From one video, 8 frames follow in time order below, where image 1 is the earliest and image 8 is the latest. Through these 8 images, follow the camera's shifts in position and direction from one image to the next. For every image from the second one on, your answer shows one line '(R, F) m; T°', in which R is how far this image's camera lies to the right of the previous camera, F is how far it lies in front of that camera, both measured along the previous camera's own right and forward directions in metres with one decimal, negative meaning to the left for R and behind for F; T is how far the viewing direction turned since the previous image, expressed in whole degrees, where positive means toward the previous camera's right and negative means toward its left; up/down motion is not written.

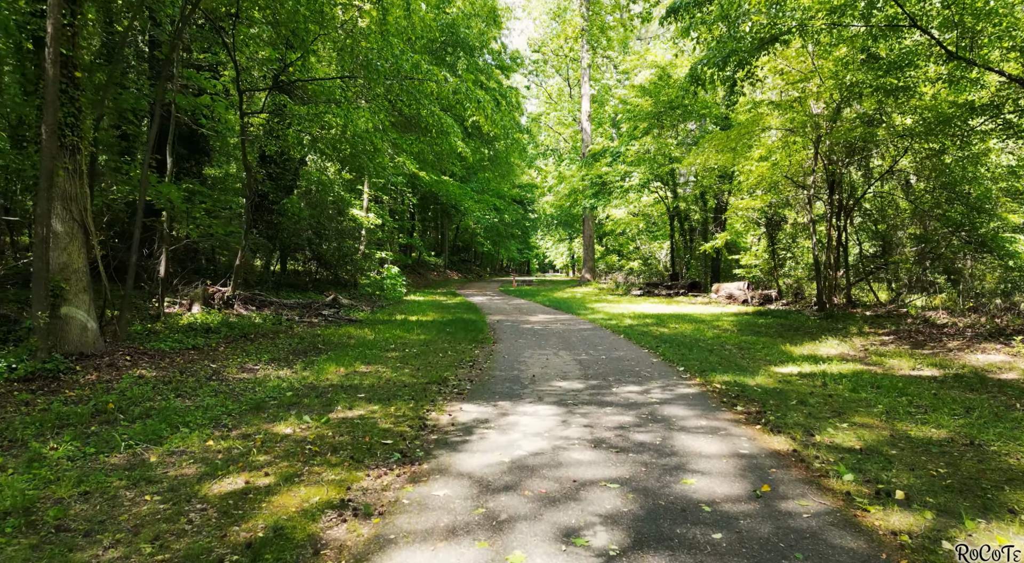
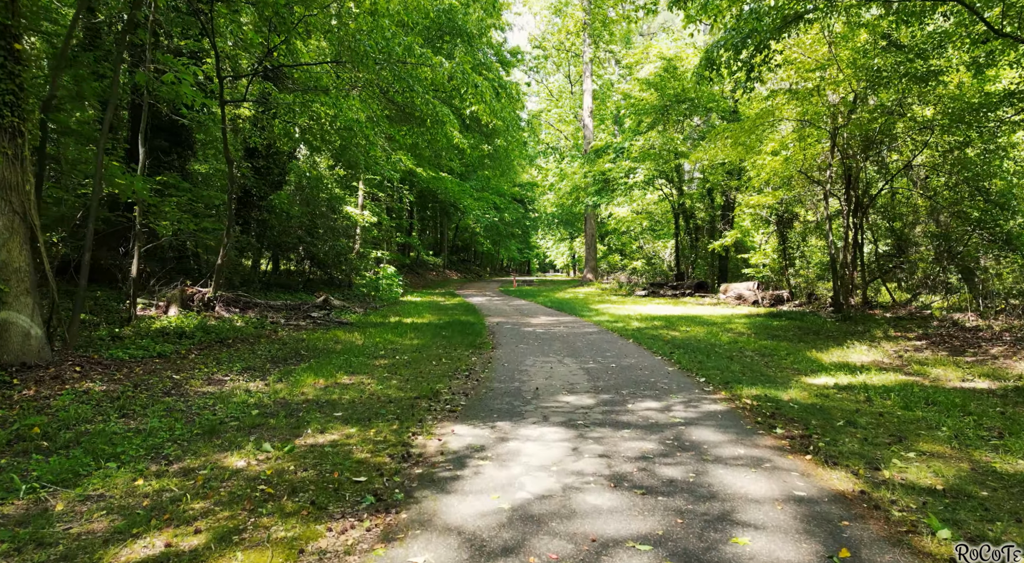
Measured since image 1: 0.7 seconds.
(0.0, +1.0) m; 0°
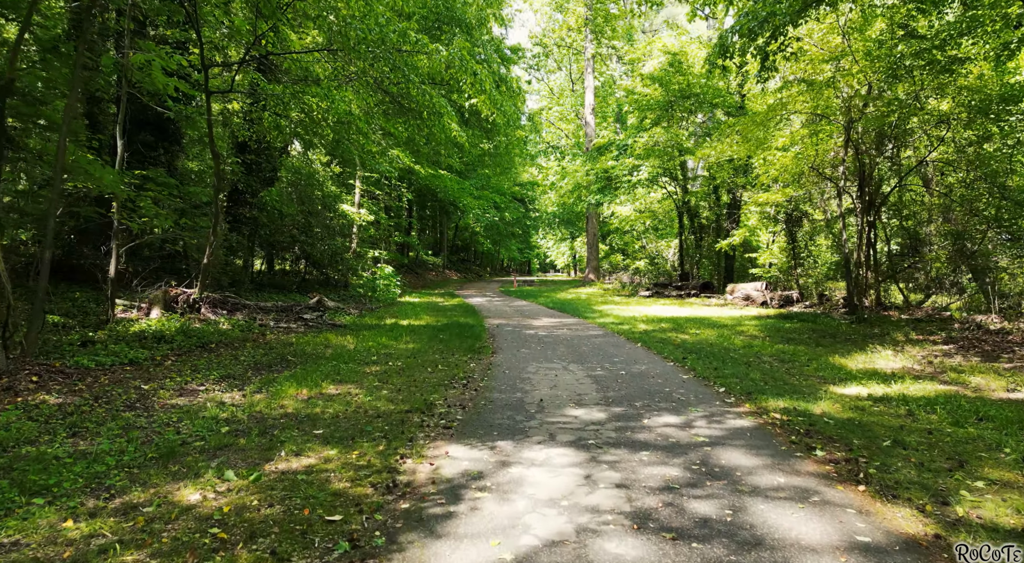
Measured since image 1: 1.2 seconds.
(0.0, +0.7) m; 0°
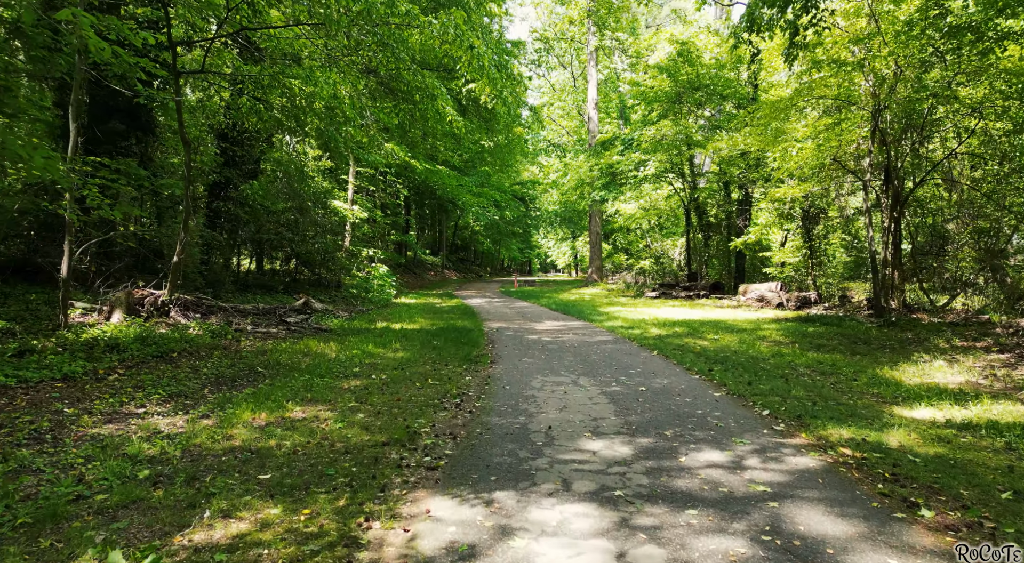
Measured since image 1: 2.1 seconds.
(0.0, +1.2) m; 0°
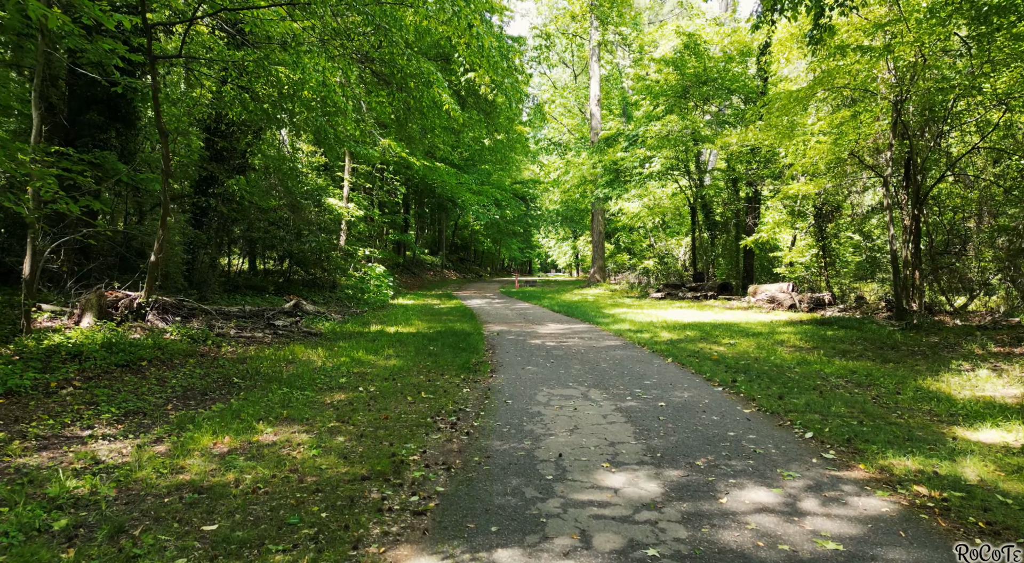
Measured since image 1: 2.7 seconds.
(0.0, +0.8) m; 0°
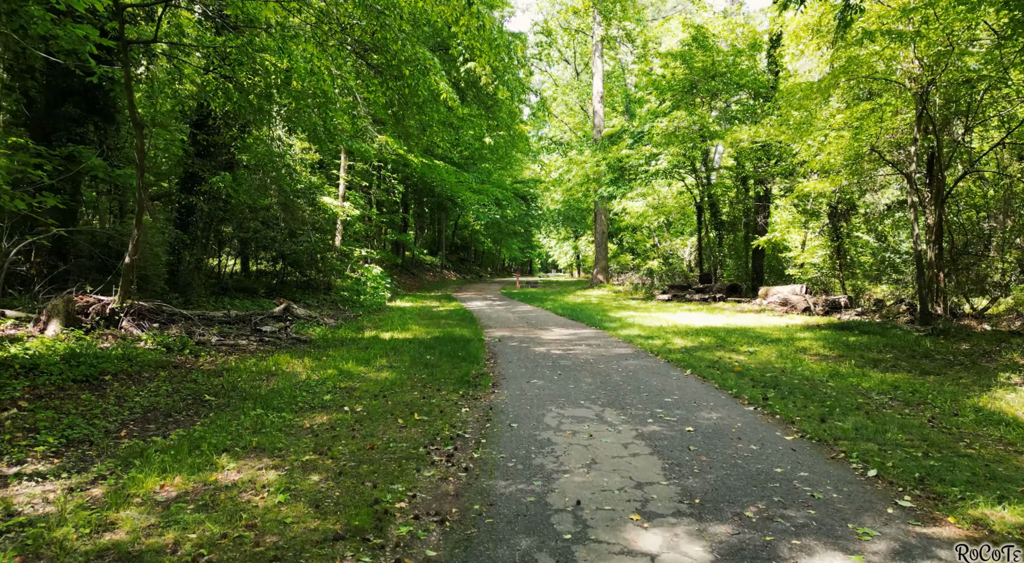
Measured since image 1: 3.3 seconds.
(0.0, +0.8) m; 0°
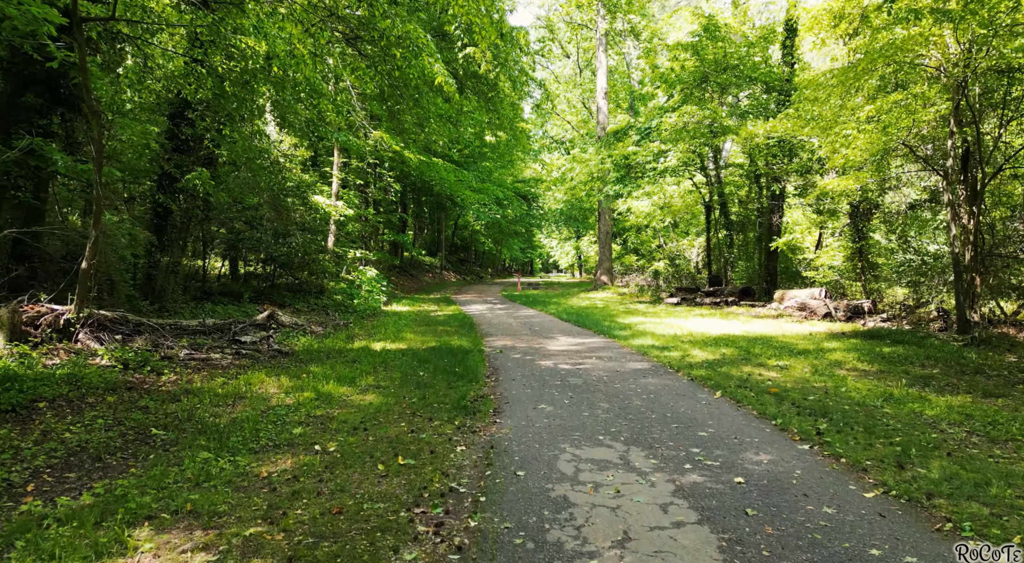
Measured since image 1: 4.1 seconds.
(0.0, +1.1) m; 0°
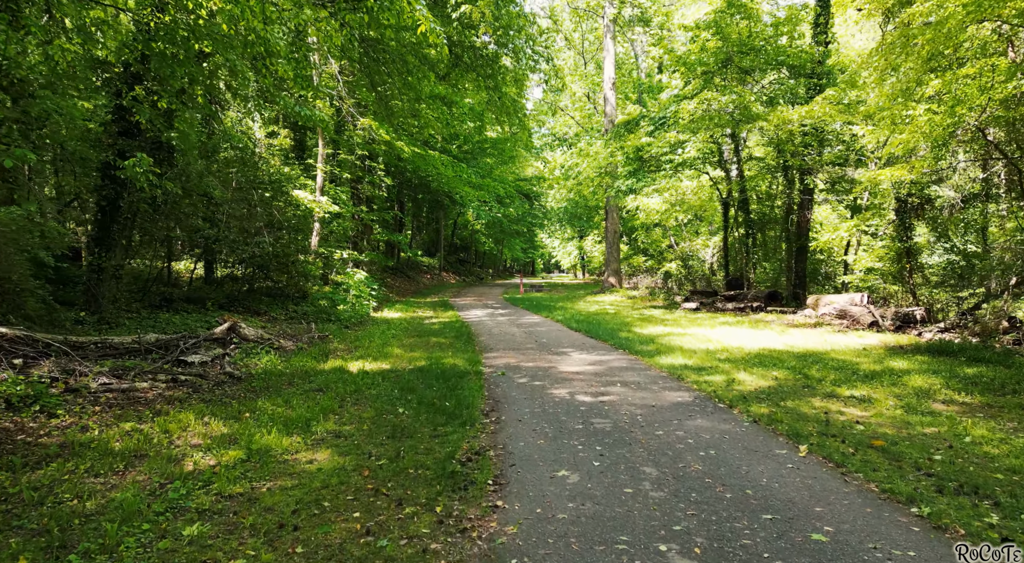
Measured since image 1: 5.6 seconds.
(0.0, +2.1) m; 0°
